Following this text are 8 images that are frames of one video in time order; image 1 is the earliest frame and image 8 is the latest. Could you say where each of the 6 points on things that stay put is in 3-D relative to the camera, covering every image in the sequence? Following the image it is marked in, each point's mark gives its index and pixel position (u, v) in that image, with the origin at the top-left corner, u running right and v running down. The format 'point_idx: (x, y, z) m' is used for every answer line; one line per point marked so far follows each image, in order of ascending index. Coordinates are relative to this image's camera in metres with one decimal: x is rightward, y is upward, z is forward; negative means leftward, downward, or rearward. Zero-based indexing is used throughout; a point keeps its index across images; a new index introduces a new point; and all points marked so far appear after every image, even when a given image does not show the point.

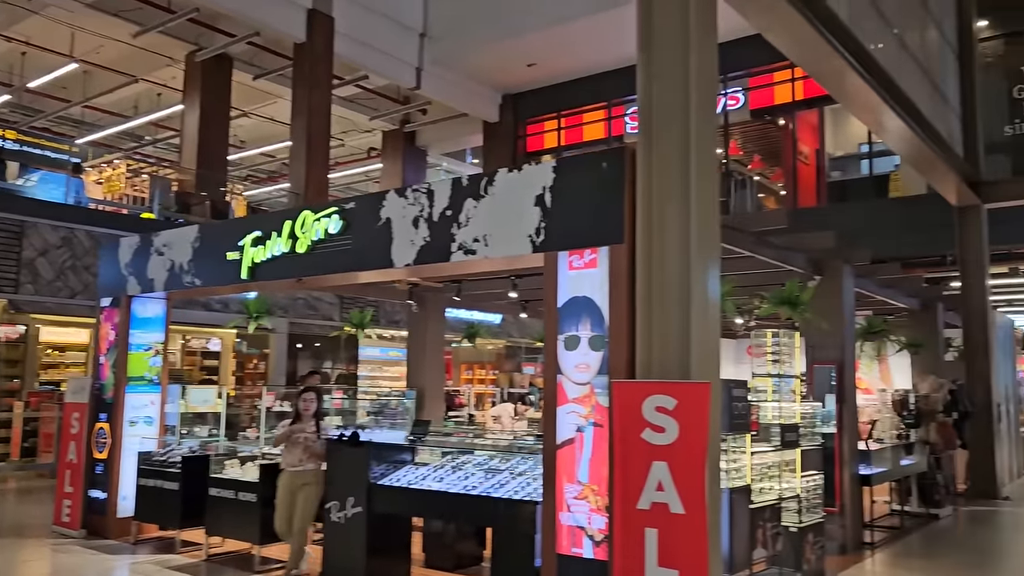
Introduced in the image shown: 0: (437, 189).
0: (-0.4, +0.5, +4.1) m
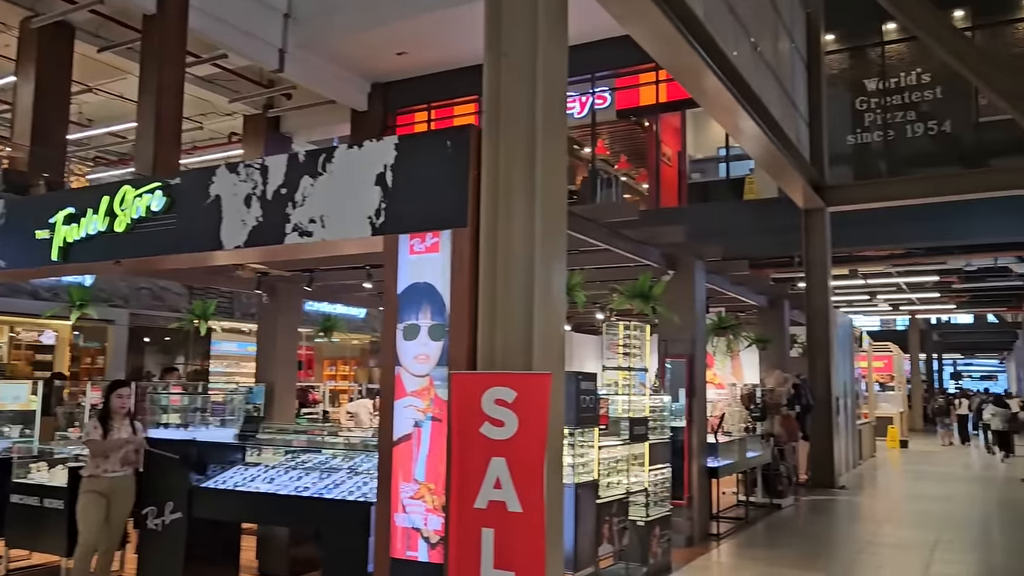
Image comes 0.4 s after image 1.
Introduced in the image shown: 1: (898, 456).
0: (-1.1, +0.6, +3.8) m
1: (+6.8, -3.0, +14.6) m
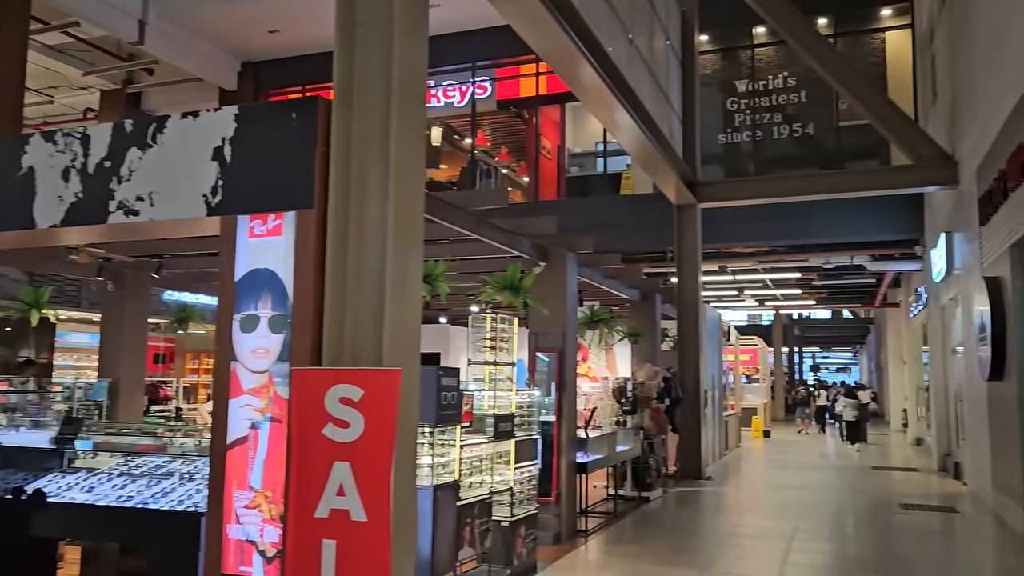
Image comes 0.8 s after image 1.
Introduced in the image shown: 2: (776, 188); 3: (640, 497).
0: (-1.7, +0.6, +3.4) m
1: (+4.6, -2.9, +15.2) m
2: (+3.0, +1.1, +9.3) m
3: (+1.2, -1.9, +7.5) m
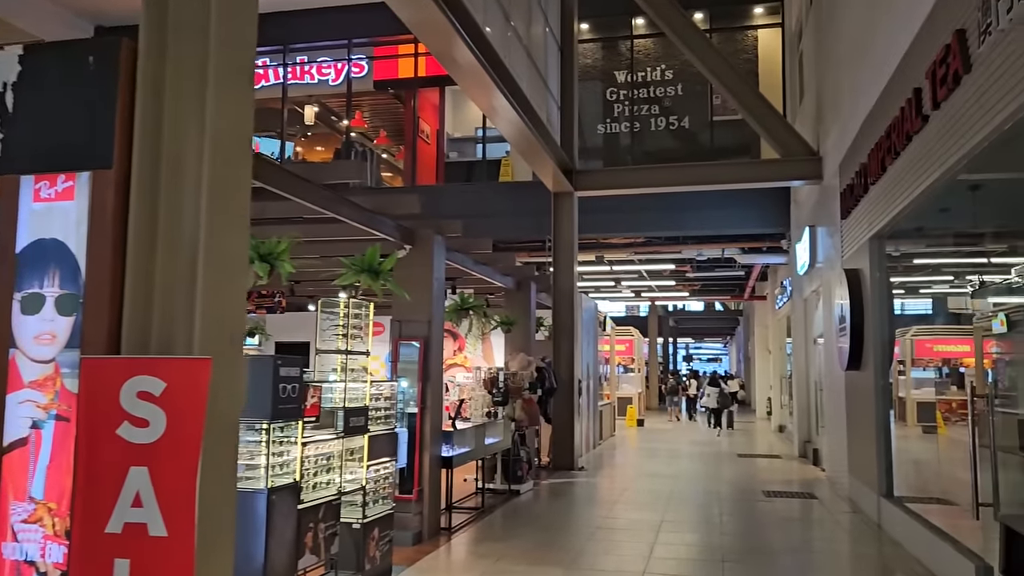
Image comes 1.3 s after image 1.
0: (-2.3, +0.7, +2.8) m
1: (+2.3, -2.7, +15.4) m
2: (+1.6, +1.2, +9.3) m
3: (0.0, -1.8, +7.3) m
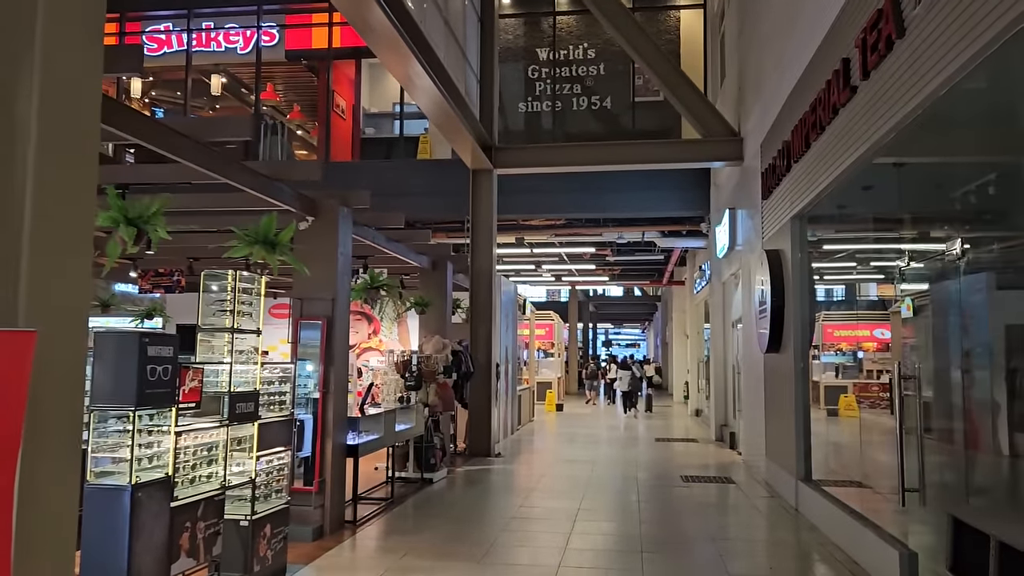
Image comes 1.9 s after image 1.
0: (-2.5, +0.8, +2.2) m
1: (+0.8, -2.4, +15.3) m
2: (+0.7, +1.4, +9.1) m
3: (-0.8, -1.6, +6.9) m
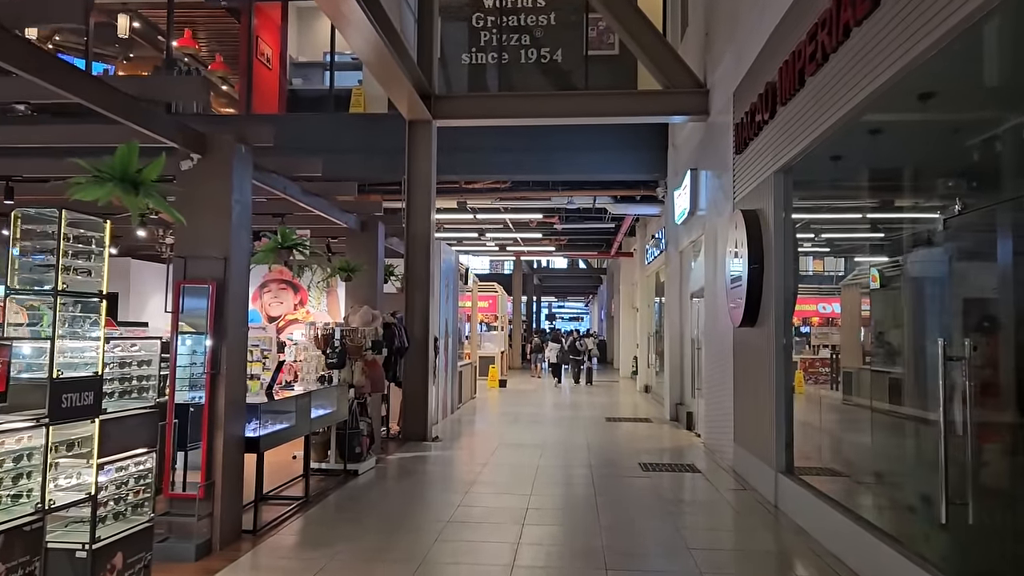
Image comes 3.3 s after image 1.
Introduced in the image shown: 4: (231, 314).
0: (-2.6, +1.0, +1.1) m
1: (-0.3, -1.9, +14.5) m
2: (+0.1, +1.8, +8.1) m
3: (-1.2, -1.3, +6.0) m
4: (-1.4, -0.1, +4.1) m
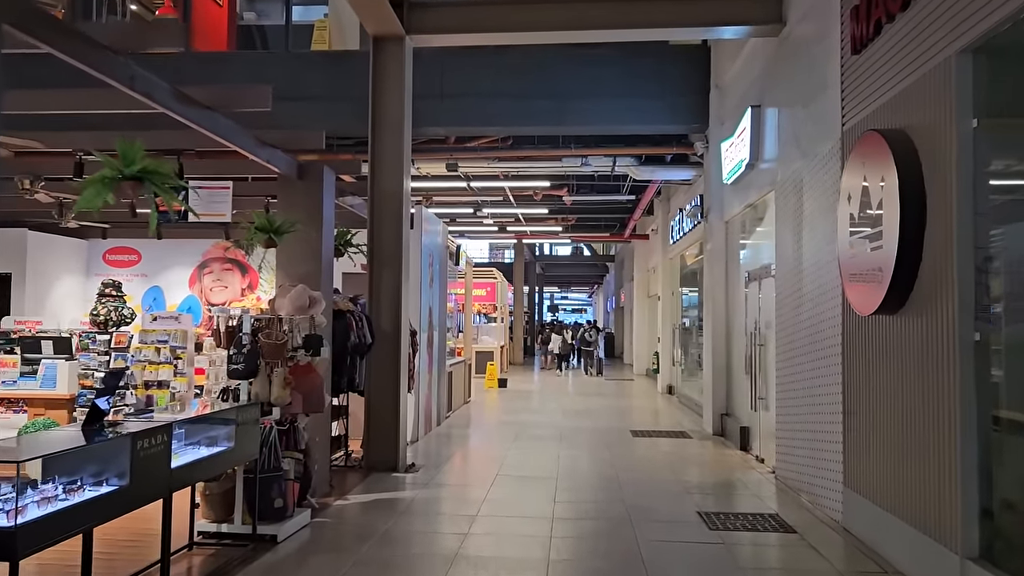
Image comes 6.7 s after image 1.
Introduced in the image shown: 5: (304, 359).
0: (-2.6, +1.1, -1.0) m
1: (-0.3, -1.7, +12.4) m
2: (+0.1, +2.0, +6.0) m
3: (-1.2, -1.2, +3.9) m
4: (-1.4, 0.0, +2.0) m
5: (-1.1, -0.4, +4.5) m
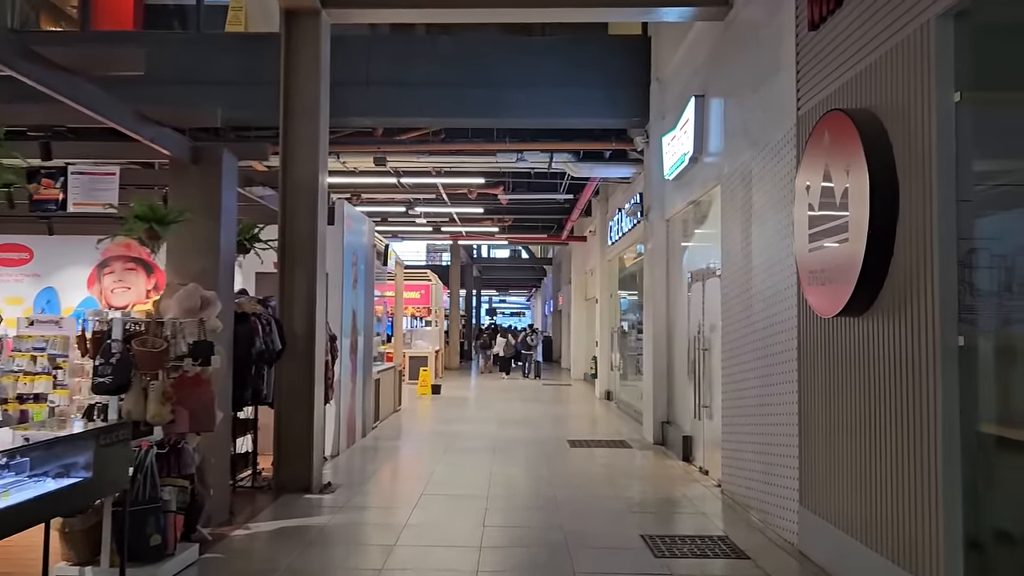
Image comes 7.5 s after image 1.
0: (-2.6, +1.1, -1.7) m
1: (-1.2, -1.7, +11.8) m
2: (-0.4, +1.9, +5.5) m
3: (-1.5, -1.2, +3.3) m
4: (-1.6, 0.0, +1.4) m
5: (-1.5, -0.4, +3.9) m
